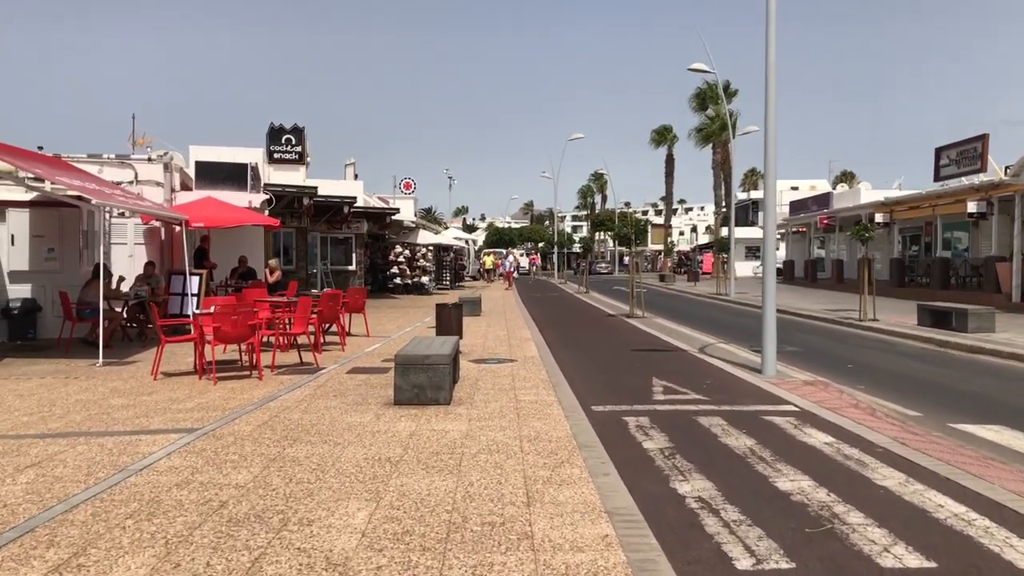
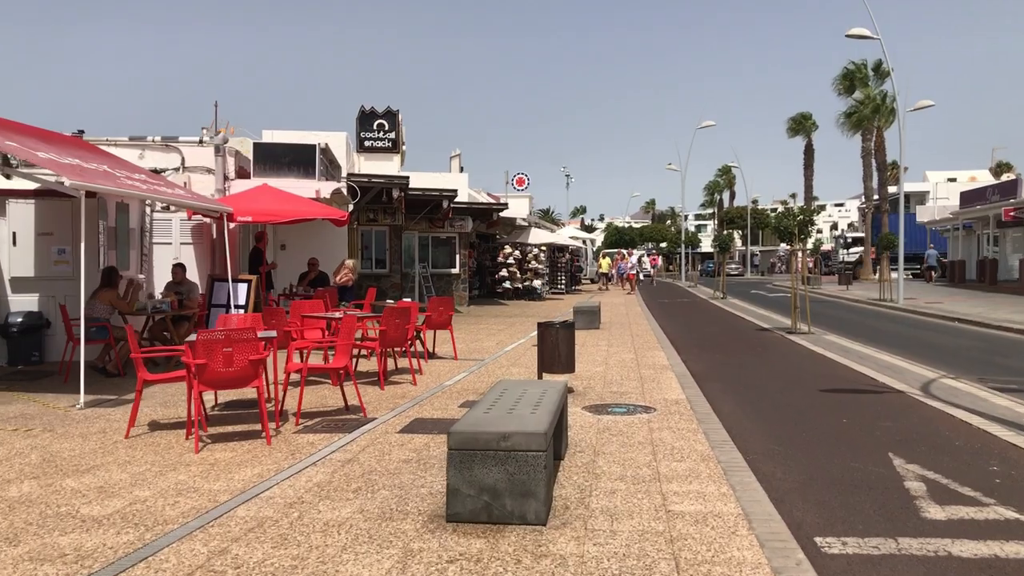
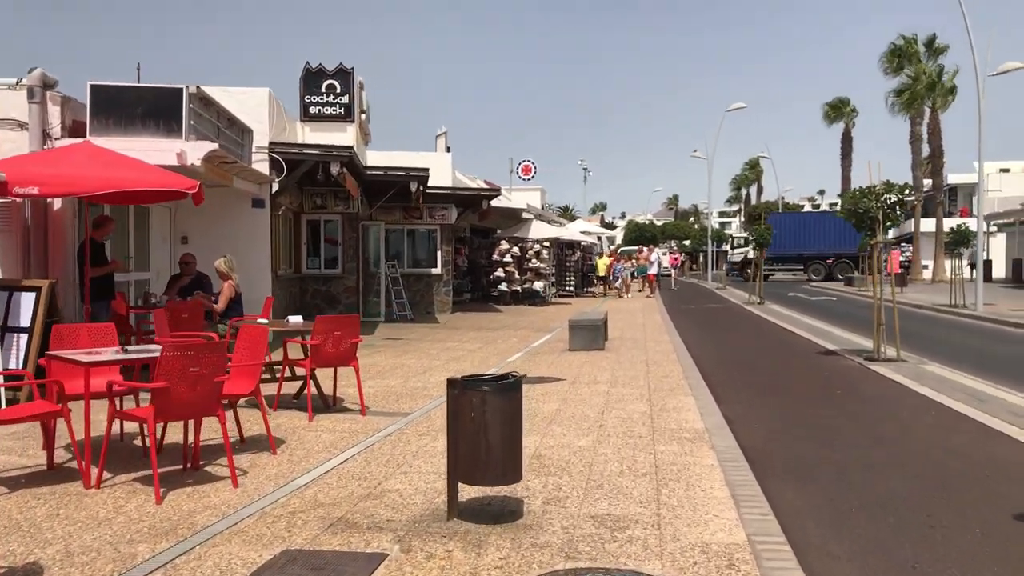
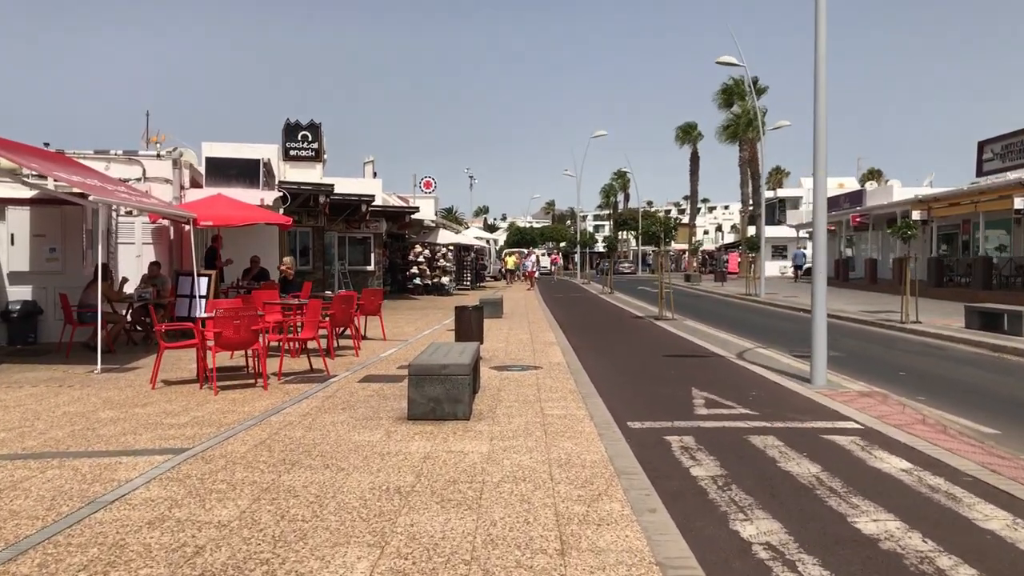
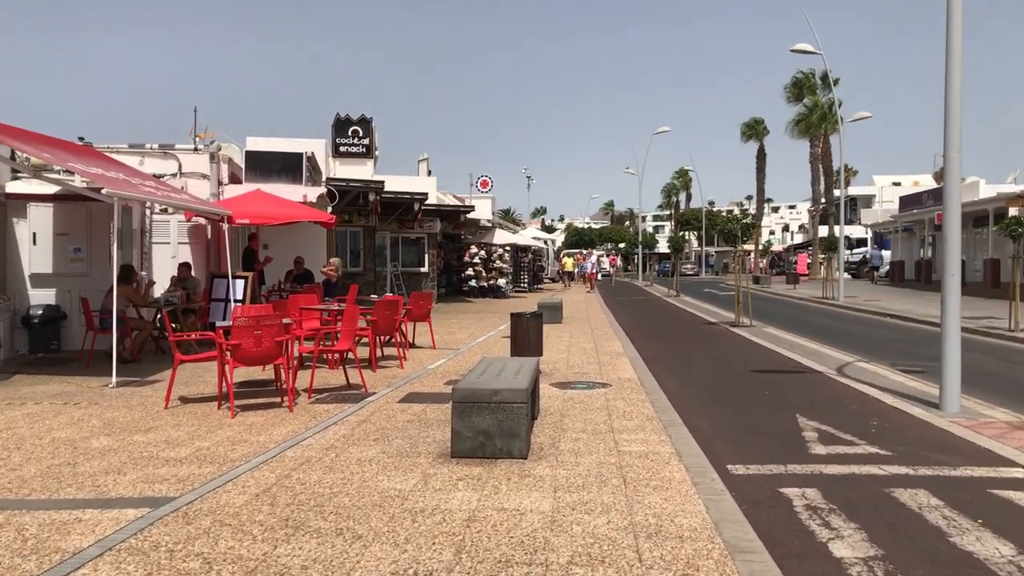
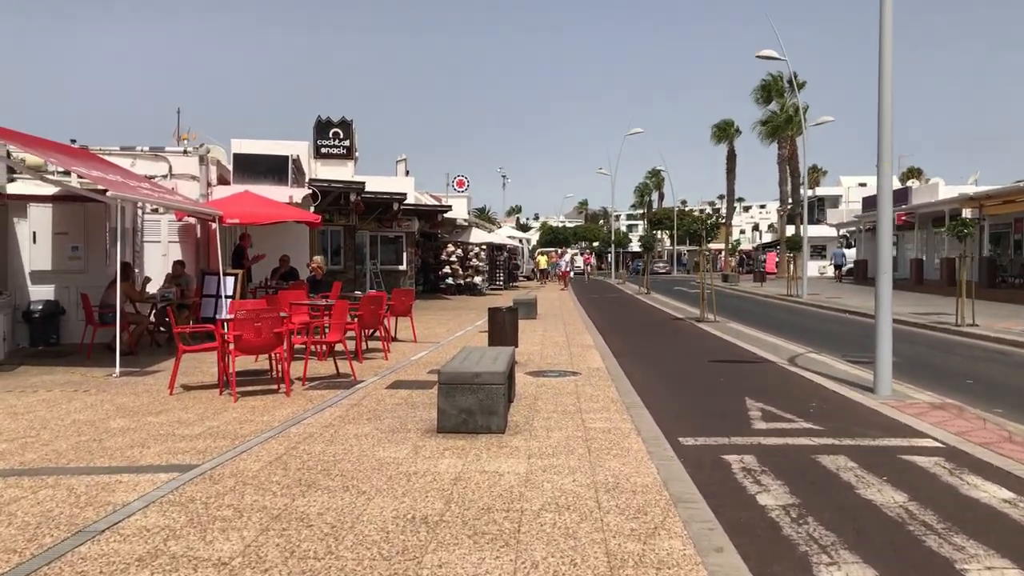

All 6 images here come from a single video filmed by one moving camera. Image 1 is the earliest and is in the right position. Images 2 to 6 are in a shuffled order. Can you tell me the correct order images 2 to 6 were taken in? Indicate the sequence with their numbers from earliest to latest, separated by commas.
4, 6, 5, 2, 3
